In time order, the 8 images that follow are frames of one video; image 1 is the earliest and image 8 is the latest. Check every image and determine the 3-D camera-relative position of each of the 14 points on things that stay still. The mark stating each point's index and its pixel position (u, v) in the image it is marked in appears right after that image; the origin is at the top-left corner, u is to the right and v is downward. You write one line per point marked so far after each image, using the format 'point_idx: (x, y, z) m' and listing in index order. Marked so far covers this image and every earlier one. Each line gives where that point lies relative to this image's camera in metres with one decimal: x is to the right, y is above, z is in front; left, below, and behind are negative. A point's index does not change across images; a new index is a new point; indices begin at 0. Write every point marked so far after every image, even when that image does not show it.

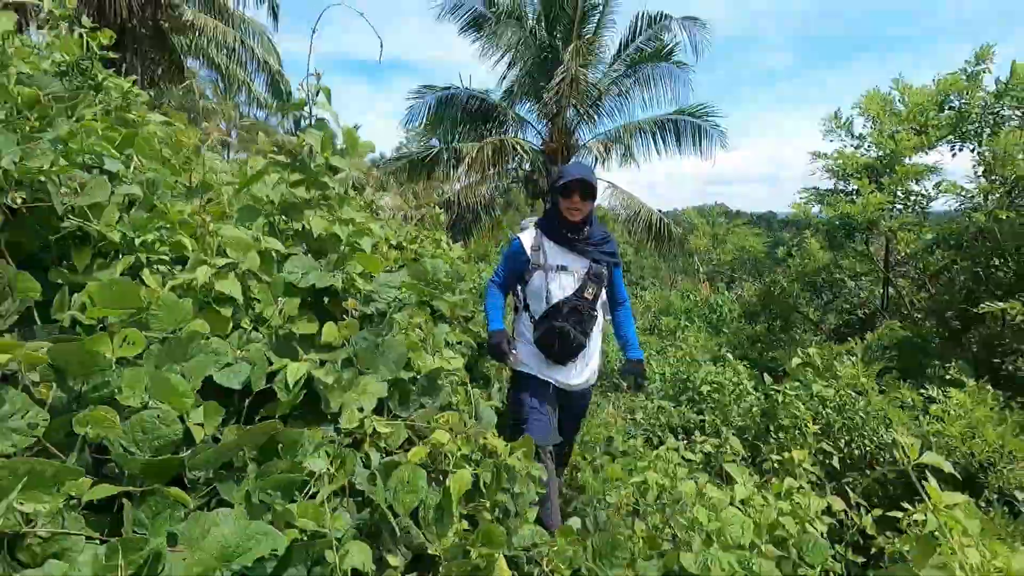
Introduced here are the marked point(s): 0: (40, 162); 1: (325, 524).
0: (-1.2, +0.3, +1.3) m
1: (-0.4, -0.5, +1.1) m
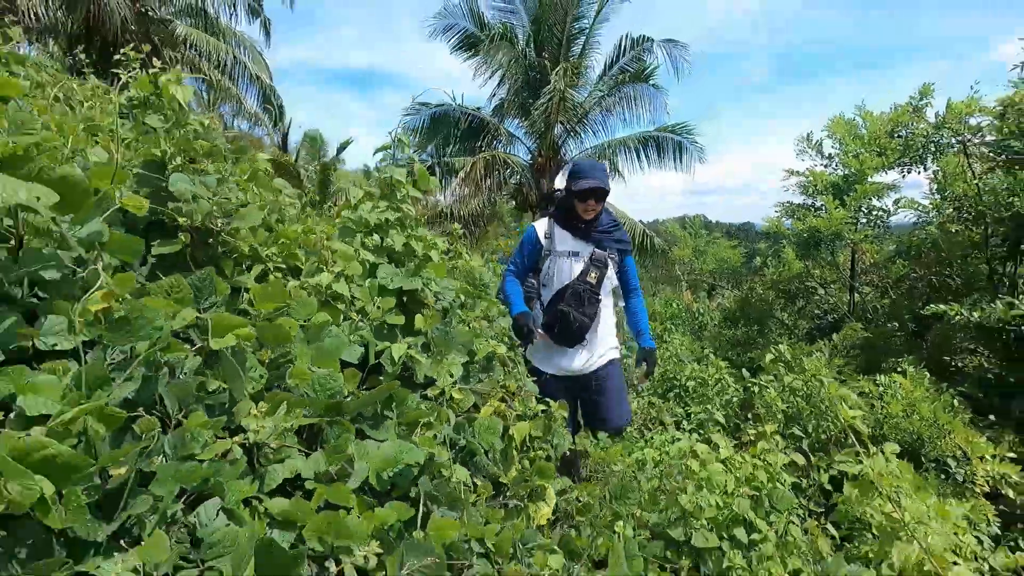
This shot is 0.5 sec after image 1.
0: (-1.0, +0.3, +1.8) m
1: (-0.2, -0.5, +1.6) m
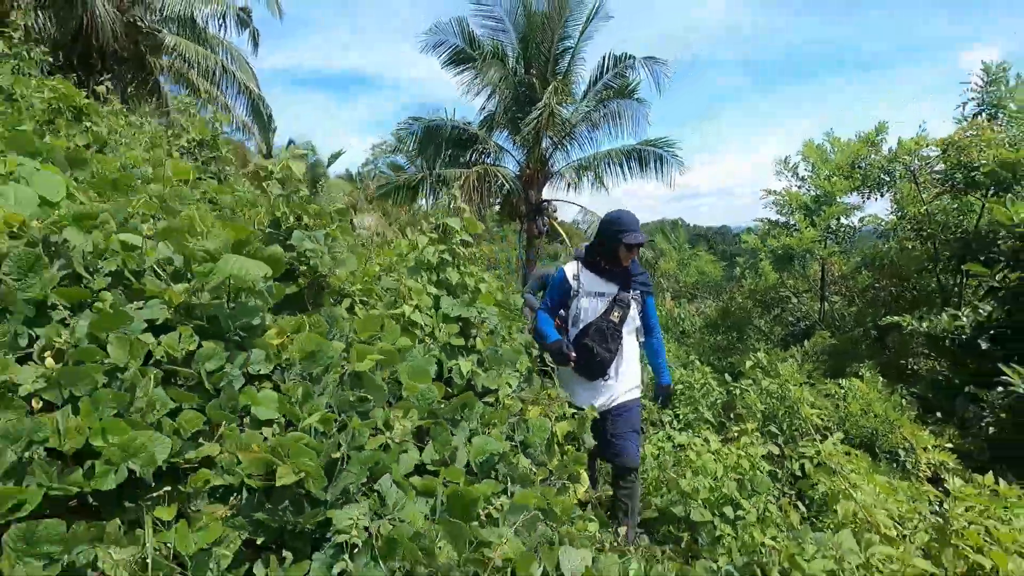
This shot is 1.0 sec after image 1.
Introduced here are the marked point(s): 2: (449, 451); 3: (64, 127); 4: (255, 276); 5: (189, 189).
0: (-0.8, +0.2, +2.3) m
1: (0.0, -0.6, +2.1) m
2: (-0.2, -0.6, +1.9) m
3: (-2.5, +0.9, +2.9) m
4: (-0.8, 0.0, +1.7) m
5: (-1.4, +0.4, +2.3) m
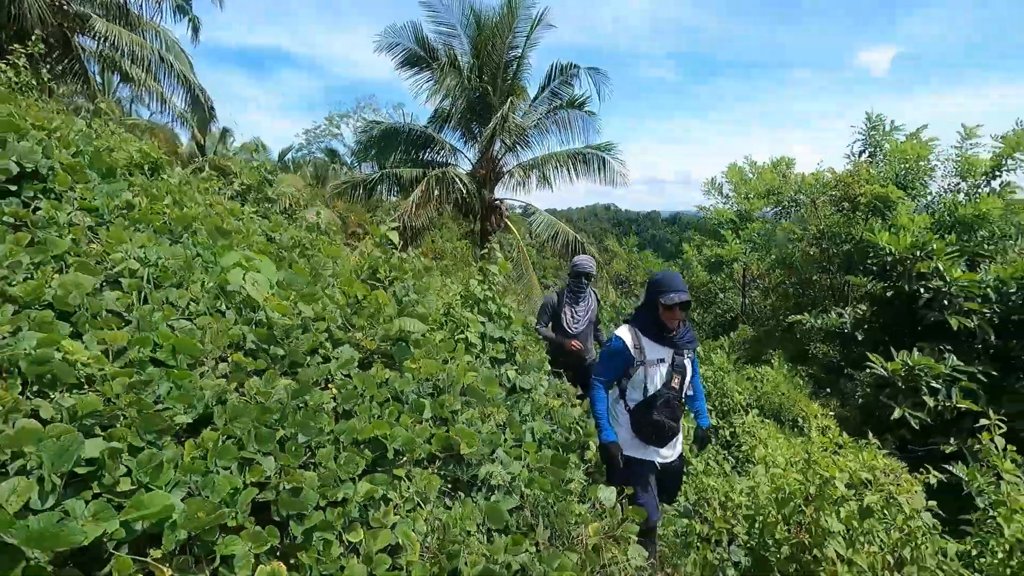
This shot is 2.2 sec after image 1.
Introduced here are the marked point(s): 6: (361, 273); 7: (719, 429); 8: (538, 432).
0: (-0.6, 0.0, +3.2) m
1: (+0.2, -0.8, +3.2) m
2: (+0.1, -0.8, +2.9) m
3: (-2.4, +0.7, +3.7) m
4: (-0.5, -0.2, +2.7) m
5: (-1.2, +0.2, +3.2) m
6: (-0.9, +0.1, +3.4) m
7: (+1.8, -1.2, +4.8) m
8: (+0.1, -0.8, +3.0) m
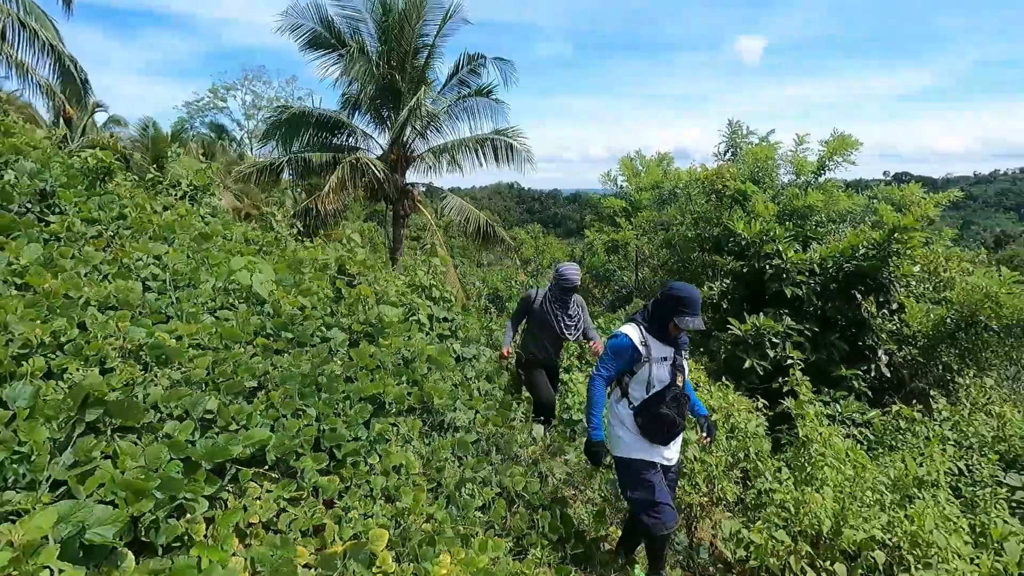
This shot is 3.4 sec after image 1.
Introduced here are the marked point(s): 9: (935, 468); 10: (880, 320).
0: (-1.0, 0.0, +3.9) m
1: (-0.2, -0.7, +4.0) m
2: (-0.3, -0.7, +3.8) m
3: (-2.9, +0.7, +4.0) m
4: (-0.8, -0.1, +3.4) m
5: (-1.6, +0.2, +3.8) m
6: (-1.4, +0.1, +4.0) m
7: (+1.2, -1.1, +5.9) m
8: (-0.2, -0.7, +3.9) m
9: (+3.2, -1.4, +4.1) m
10: (+4.7, -0.4, +6.8) m
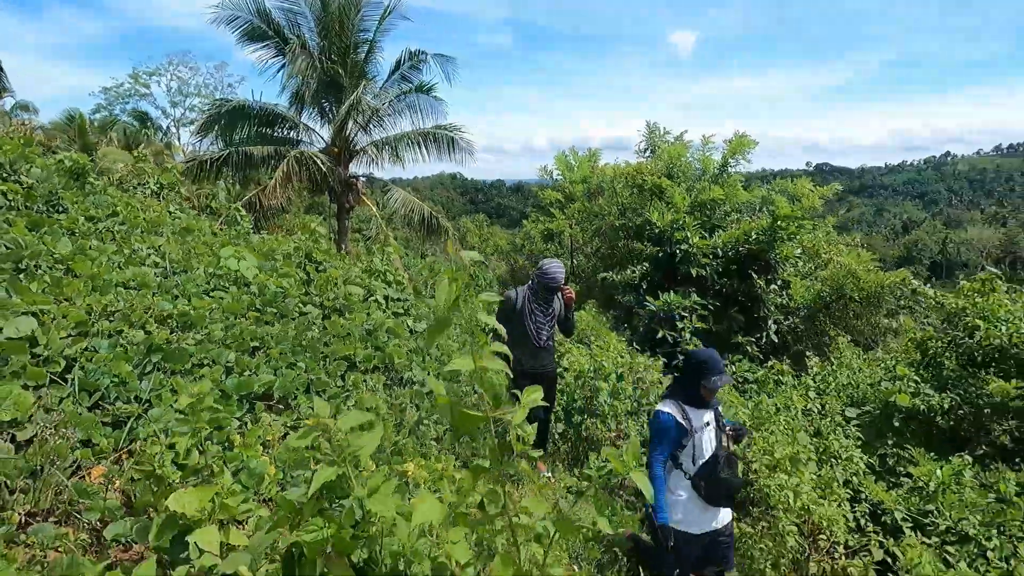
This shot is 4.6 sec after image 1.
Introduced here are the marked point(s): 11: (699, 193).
0: (-1.5, +0.2, +4.6) m
1: (-0.7, -0.6, +4.8) m
2: (-0.7, -0.6, +4.5) m
3: (-3.4, +0.8, +4.5) m
4: (-1.3, 0.0, +4.1) m
5: (-2.0, +0.4, +4.4) m
6: (-1.9, +0.3, +4.7) m
7: (+0.5, -0.8, +6.8) m
8: (-0.7, -0.6, +4.6) m
9: (+2.7, -1.1, +5.2) m
10: (+3.9, -0.1, +8.1) m
11: (+3.1, +1.6, +8.8) m
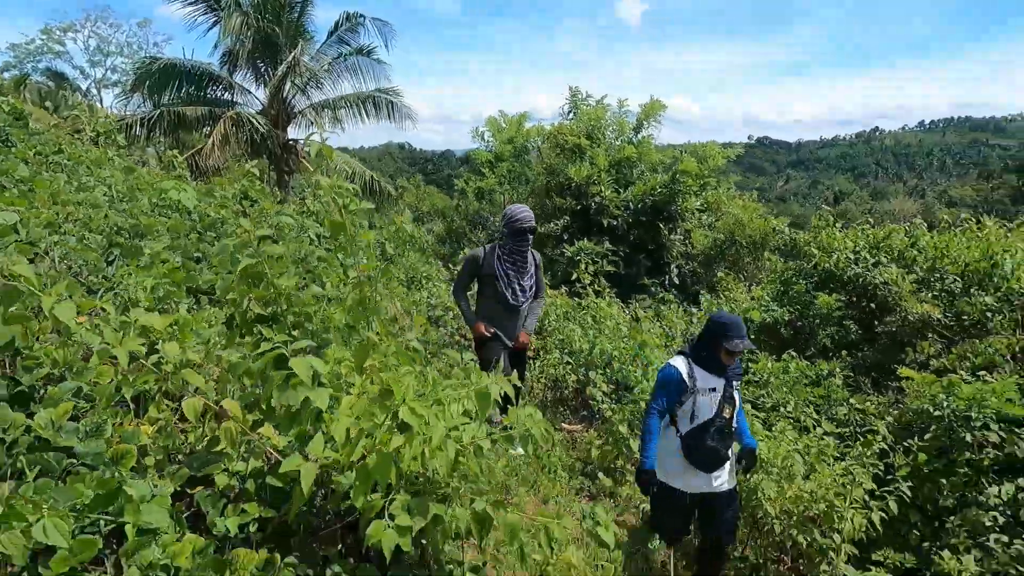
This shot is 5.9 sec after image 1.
0: (-2.3, +0.8, +5.2) m
1: (-1.5, +0.1, +5.5) m
2: (-1.6, +0.1, +5.2) m
3: (-4.2, +1.4, +4.9) m
4: (-2.0, +0.6, +4.7) m
5: (-2.8, +1.0, +4.9) m
6: (-2.7, +0.9, +5.2) m
7: (-0.5, -0.1, +7.6) m
8: (-1.5, +0.1, +5.3) m
9: (+1.8, -0.4, +6.2) m
10: (+2.8, +0.8, +9.1) m
11: (+1.9, +2.5, +9.7) m
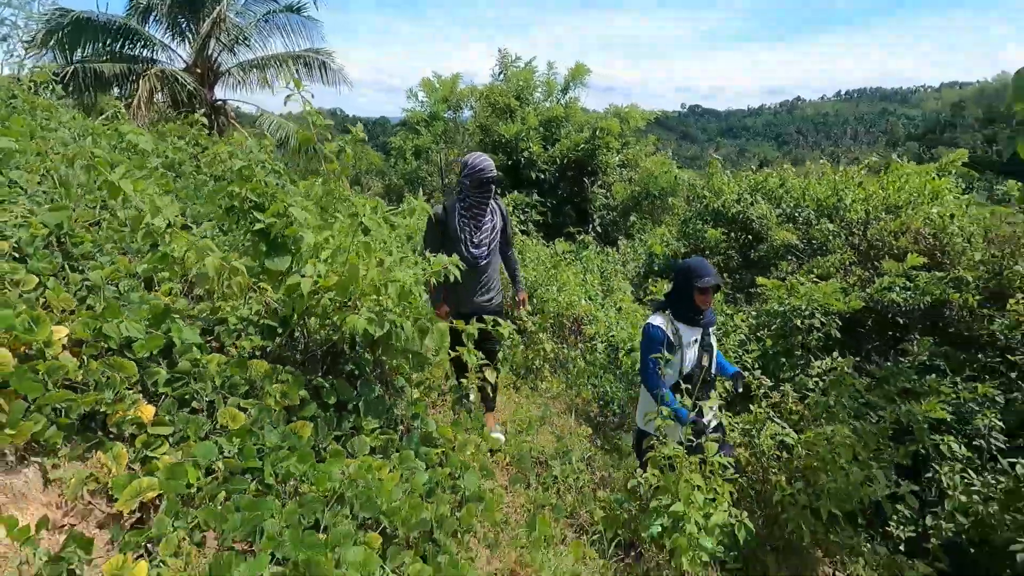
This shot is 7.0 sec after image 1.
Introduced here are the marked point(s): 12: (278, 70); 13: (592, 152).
0: (-3.0, +1.4, +5.6) m
1: (-2.2, +0.7, +6.0) m
2: (-2.3, +0.7, +5.7) m
3: (-4.8, +1.9, +5.0) m
4: (-2.7, +1.2, +5.2) m
5: (-3.5, +1.5, +5.3) m
6: (-3.4, +1.5, +5.6) m
7: (-1.5, +0.7, +8.3) m
8: (-2.2, +0.7, +5.9) m
9: (+1.0, +0.4, +7.1) m
10: (+1.6, +1.7, +10.1) m
11: (+0.6, +3.4, +10.4) m
12: (-7.0, +6.6, +16.1) m
13: (+1.5, +2.5, +9.8) m
